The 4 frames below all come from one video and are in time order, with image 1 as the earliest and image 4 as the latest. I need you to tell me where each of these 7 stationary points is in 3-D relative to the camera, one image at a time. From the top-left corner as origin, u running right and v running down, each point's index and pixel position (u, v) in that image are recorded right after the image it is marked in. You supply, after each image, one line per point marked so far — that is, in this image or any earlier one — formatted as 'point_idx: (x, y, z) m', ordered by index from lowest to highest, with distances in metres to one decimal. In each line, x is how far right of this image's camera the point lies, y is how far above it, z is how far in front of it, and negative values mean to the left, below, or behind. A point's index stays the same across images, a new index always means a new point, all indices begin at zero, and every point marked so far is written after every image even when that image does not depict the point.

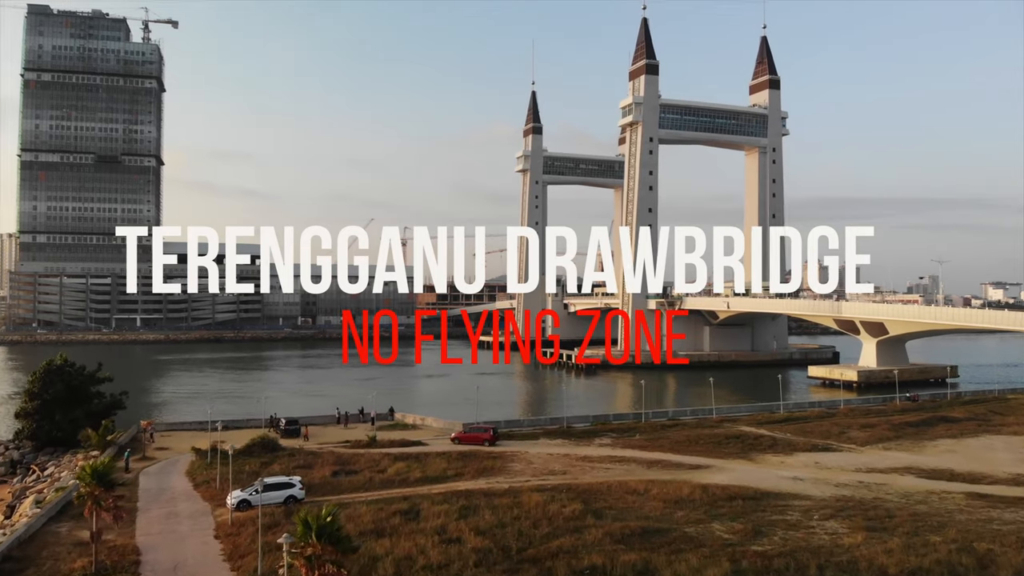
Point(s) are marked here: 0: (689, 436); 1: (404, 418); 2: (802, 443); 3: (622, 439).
0: (+4.3, -3.6, +17.8) m
1: (-2.9, -3.6, +20.0) m
2: (+6.9, -3.7, +17.5) m
3: (+2.6, -3.6, +17.5) m
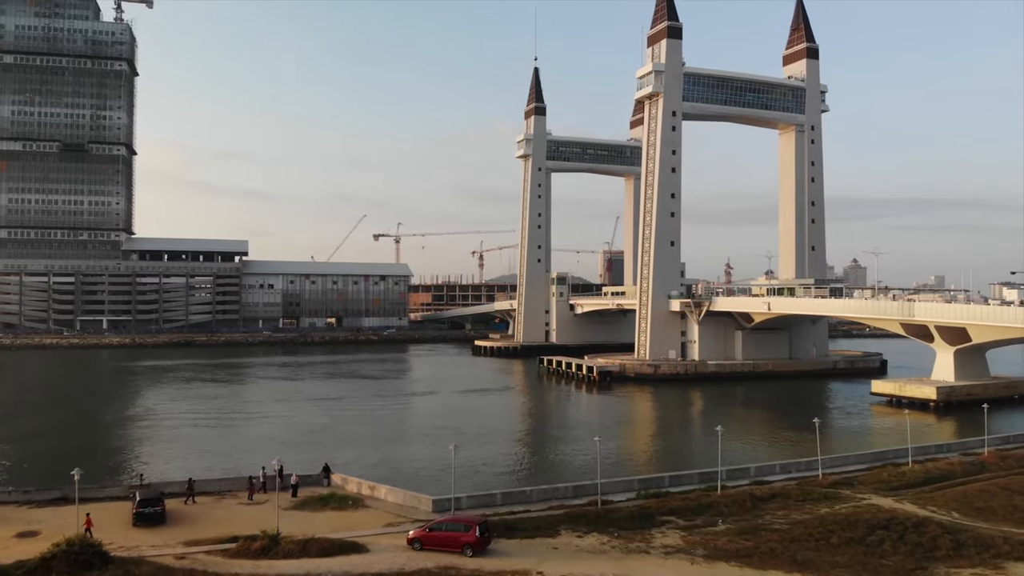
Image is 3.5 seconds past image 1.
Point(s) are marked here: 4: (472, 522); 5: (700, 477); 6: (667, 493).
0: (+4.3, -3.5, +10.7) m
1: (-2.9, -3.4, +12.9) m
2: (+6.9, -3.6, +10.4) m
3: (+2.6, -3.4, +10.4) m
4: (-0.5, -3.0, +9.7) m
5: (+3.4, -3.4, +13.4) m
6: (+2.6, -3.5, +12.5) m
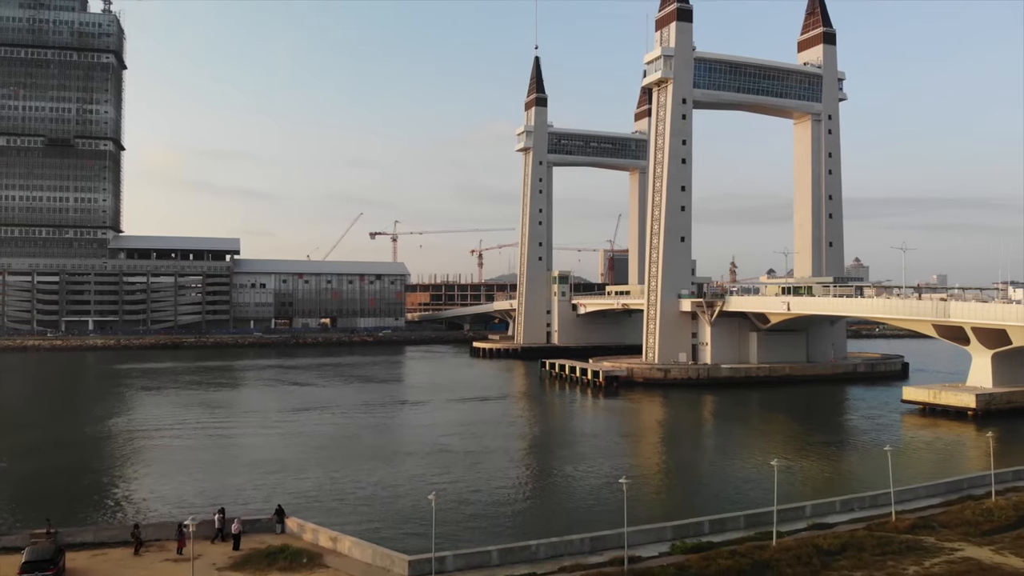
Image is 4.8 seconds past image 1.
0: (+4.3, -3.4, +8.1) m
1: (-2.9, -3.4, +10.3) m
2: (+6.9, -3.5, +7.8) m
3: (+2.6, -3.4, +7.7) m
4: (-0.5, -3.0, +7.1) m
5: (+3.4, -3.4, +10.8) m
6: (+2.6, -3.4, +9.8) m
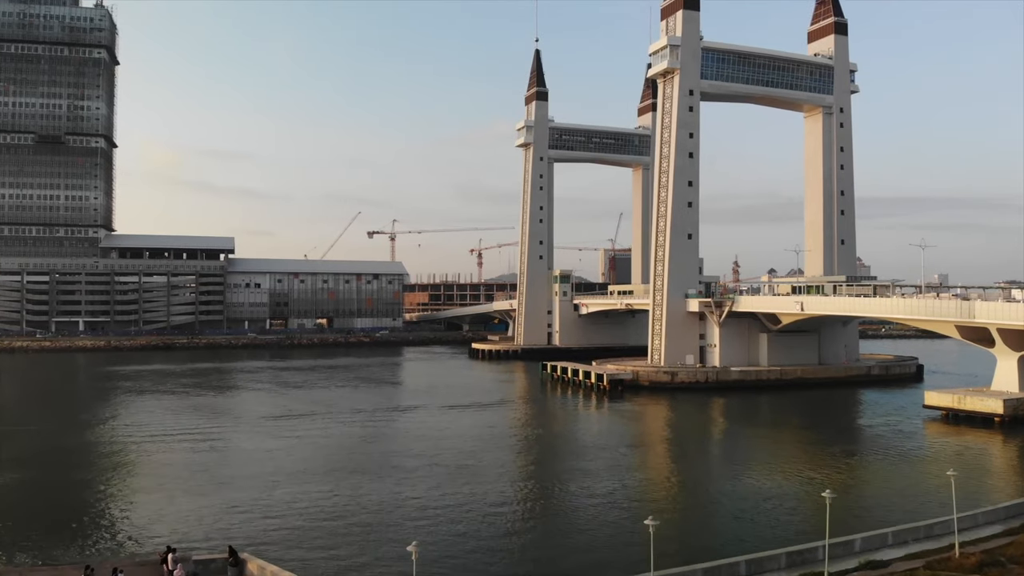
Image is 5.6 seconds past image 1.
0: (+4.3, -3.4, +6.5) m
1: (-2.9, -3.4, +8.7) m
2: (+6.9, -3.5, +6.2) m
3: (+2.6, -3.4, +6.1) m
4: (-0.5, -3.0, +5.4) m
5: (+3.4, -3.3, +9.1) m
6: (+2.6, -3.4, +8.2) m
